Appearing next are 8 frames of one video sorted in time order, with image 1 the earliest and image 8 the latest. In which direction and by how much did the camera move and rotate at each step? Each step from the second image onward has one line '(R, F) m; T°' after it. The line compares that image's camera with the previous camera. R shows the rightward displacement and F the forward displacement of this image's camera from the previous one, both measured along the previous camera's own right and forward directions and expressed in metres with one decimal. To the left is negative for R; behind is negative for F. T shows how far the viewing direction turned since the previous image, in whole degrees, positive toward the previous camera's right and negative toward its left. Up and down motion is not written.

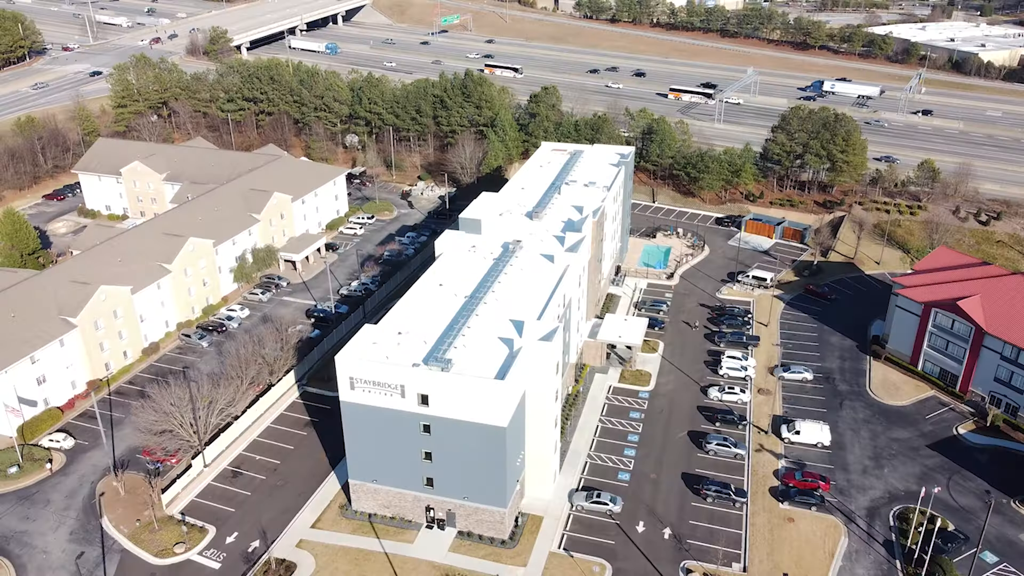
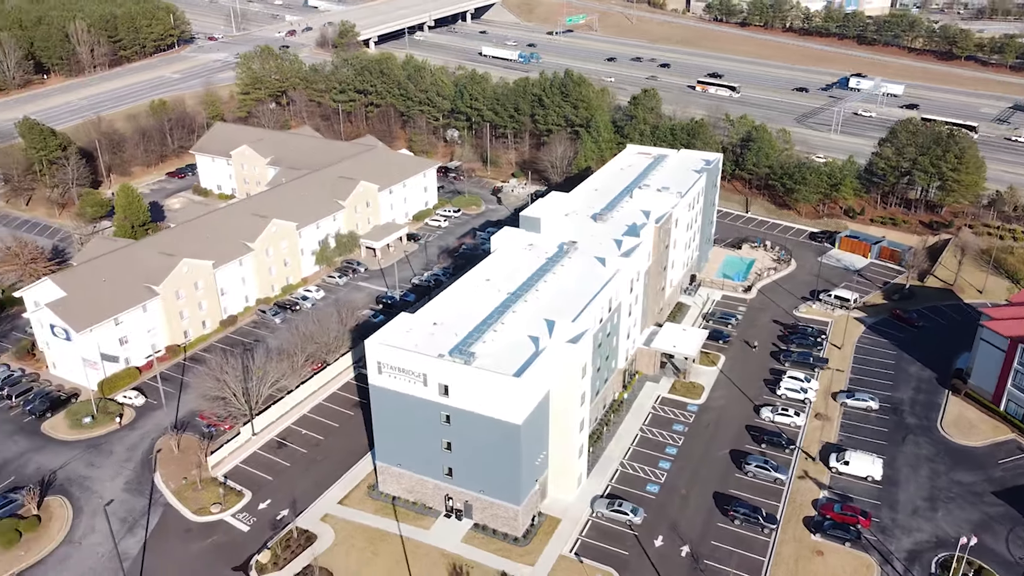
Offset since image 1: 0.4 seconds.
(+5.2, +0.3) m; -9°
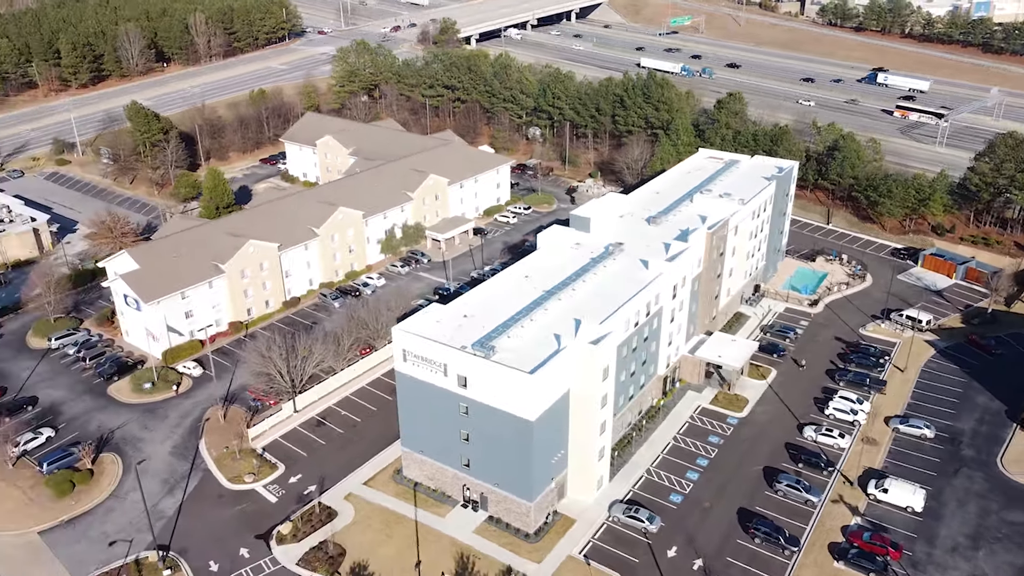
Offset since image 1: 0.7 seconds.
(+4.3, +0.1) m; -7°
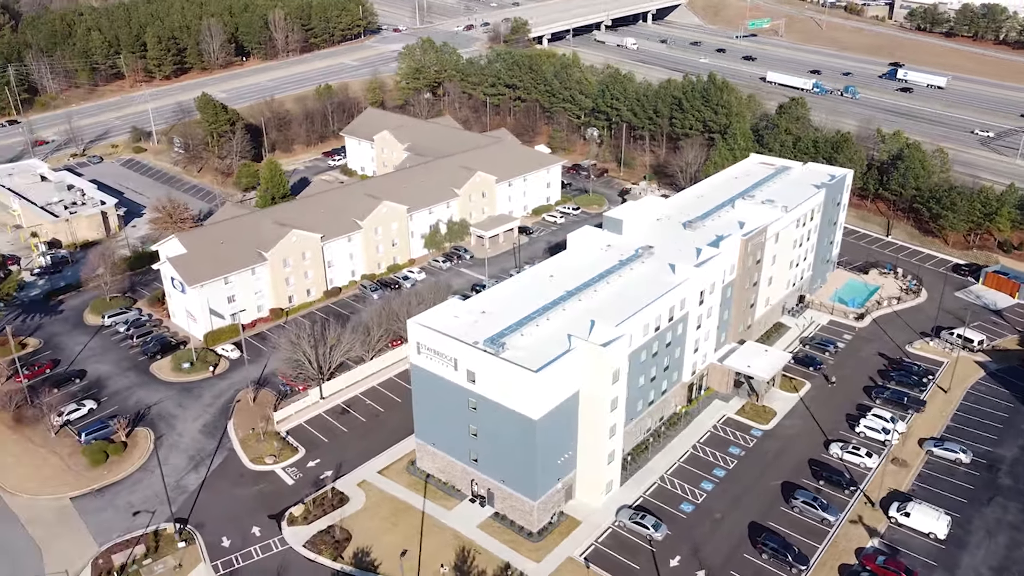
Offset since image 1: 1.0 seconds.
(+3.5, +0.1) m; -5°
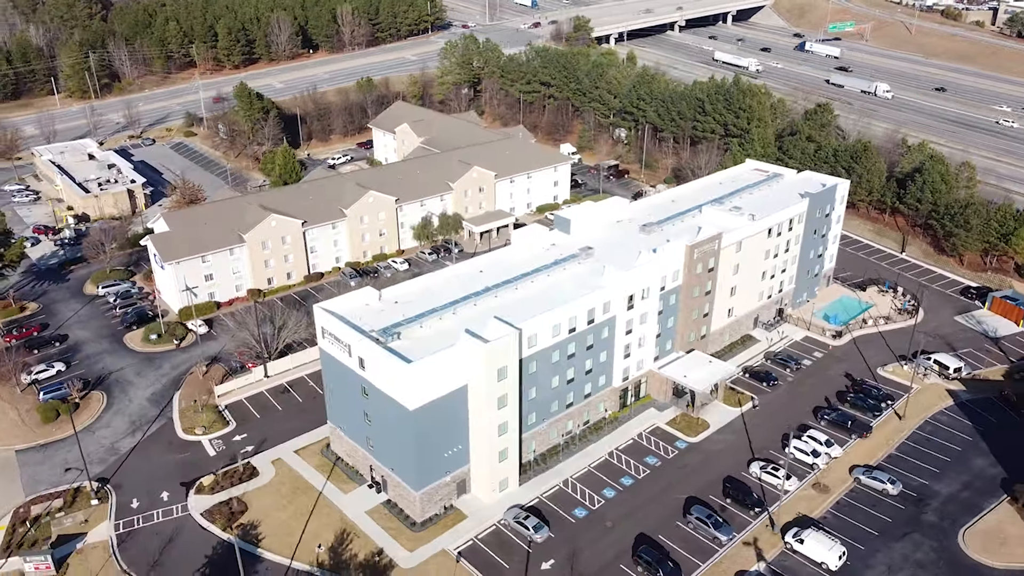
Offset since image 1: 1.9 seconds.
(+11.4, +0.6) m; -7°
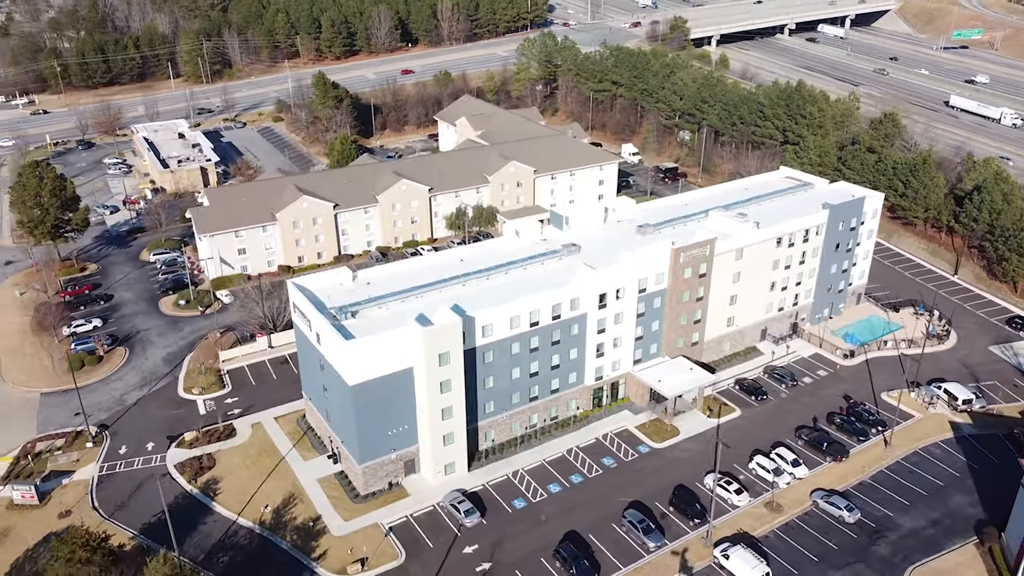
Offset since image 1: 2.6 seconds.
(+9.7, 0.0) m; -9°
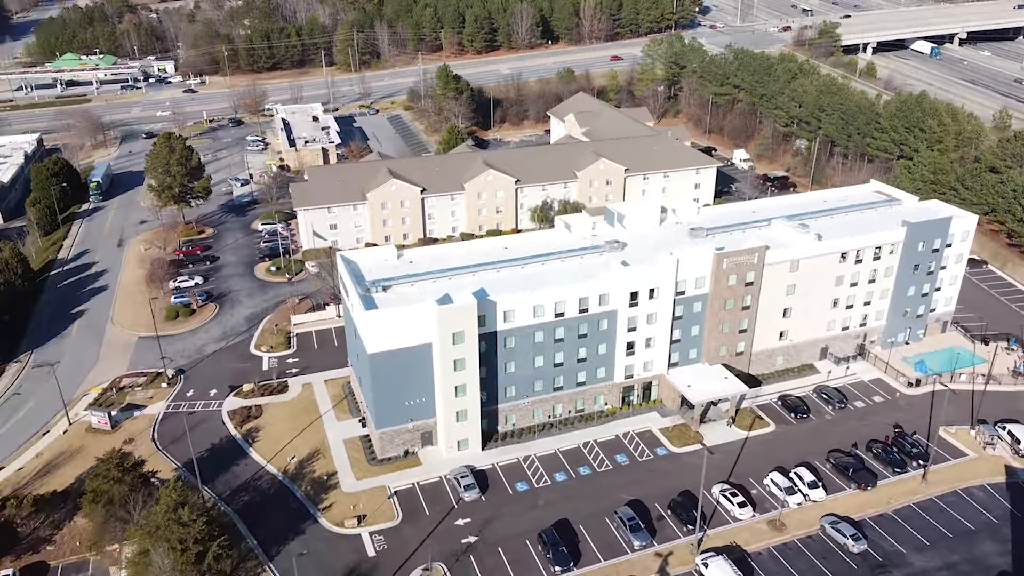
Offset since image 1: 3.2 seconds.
(+7.9, -0.6) m; -11°
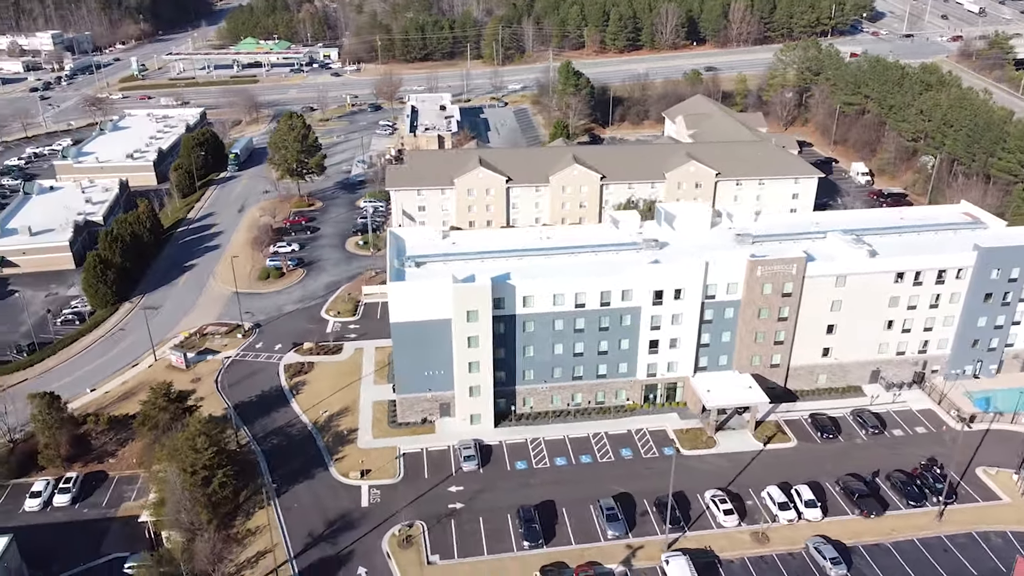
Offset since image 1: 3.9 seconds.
(+8.9, -1.1) m; -11°
